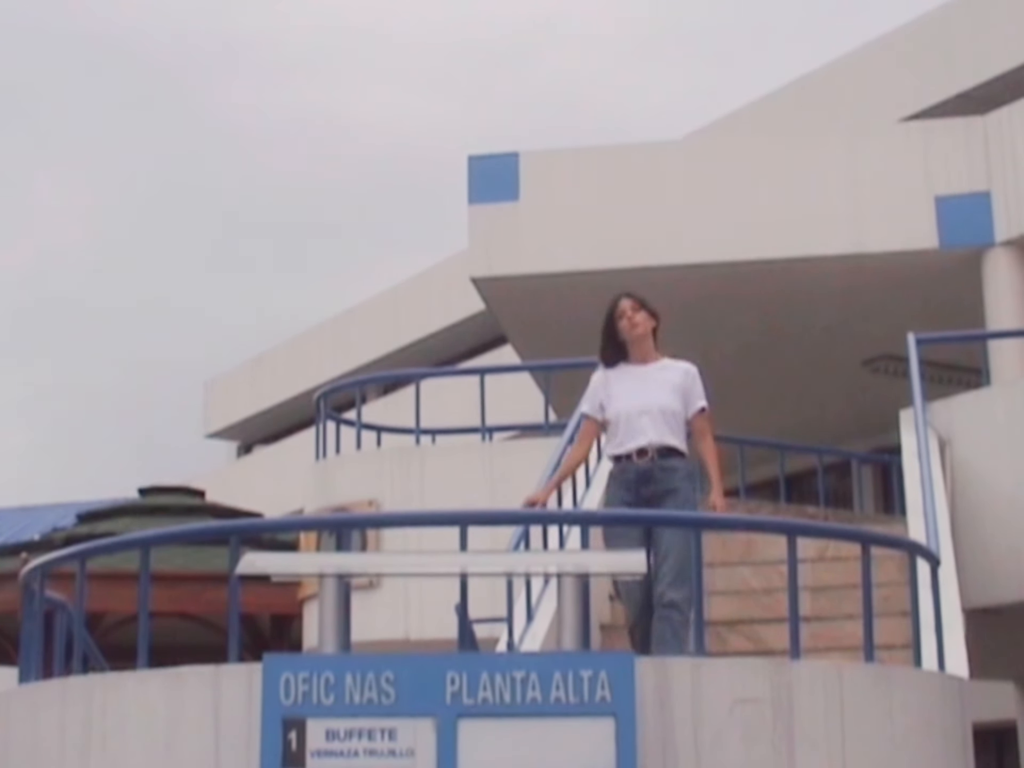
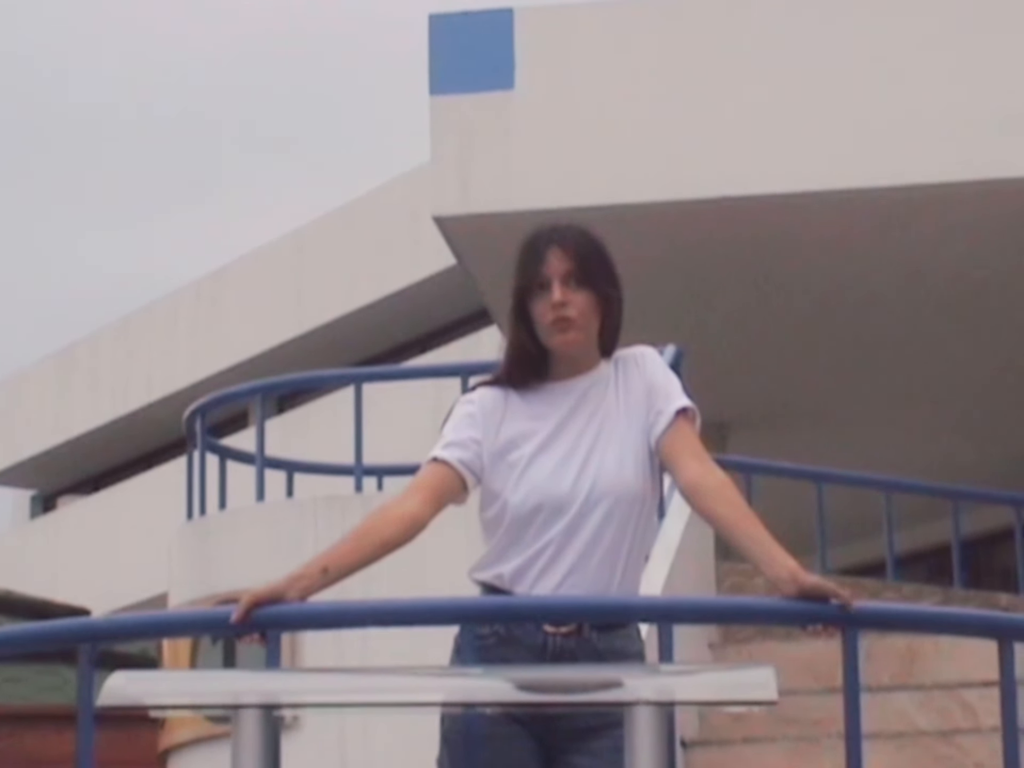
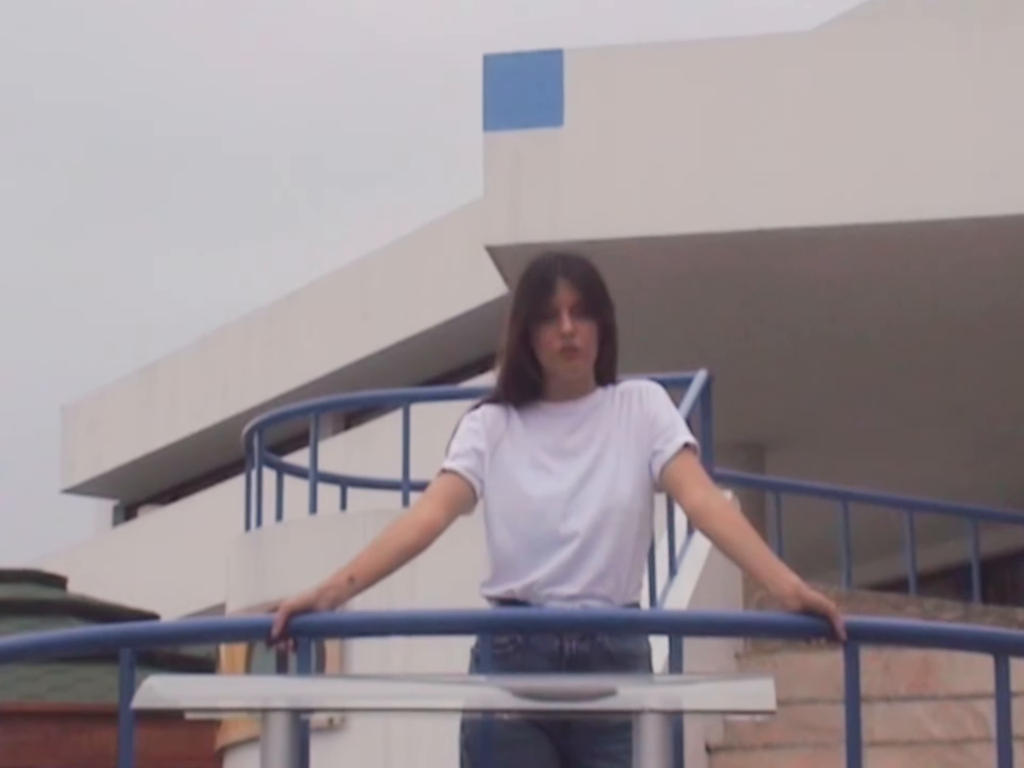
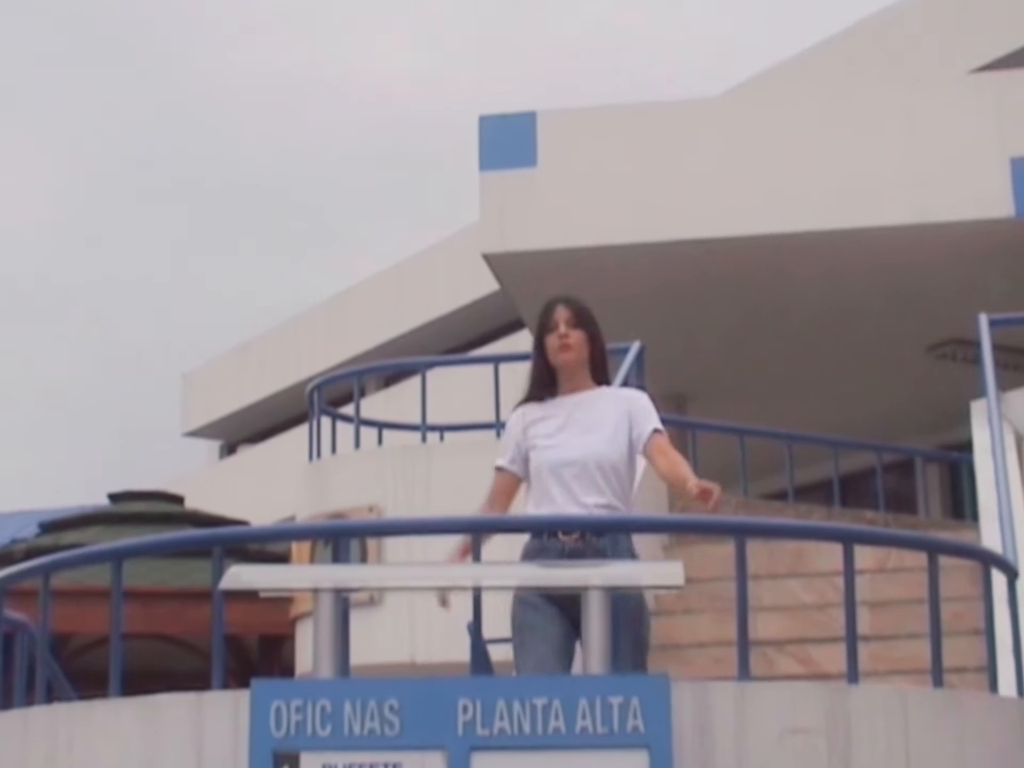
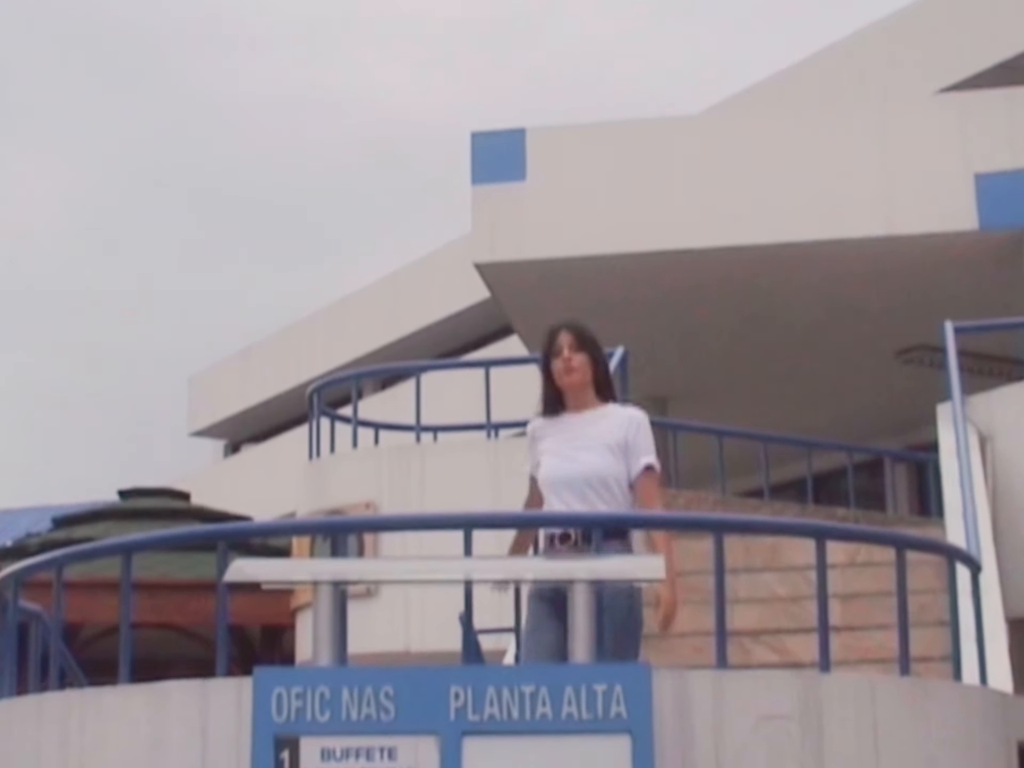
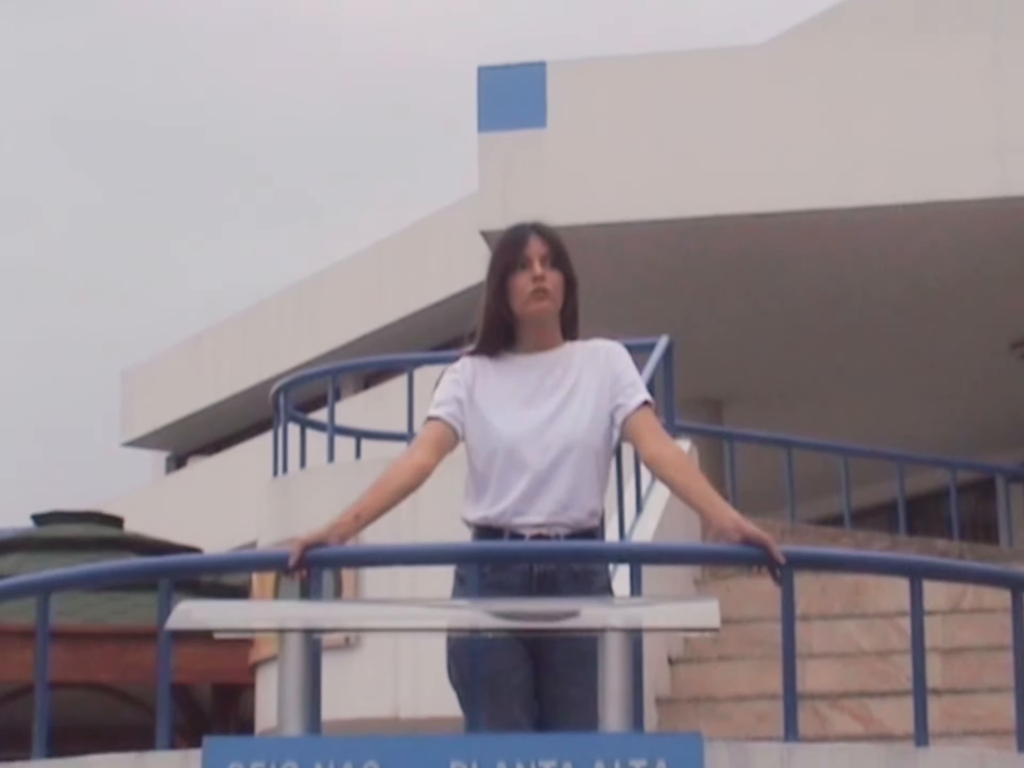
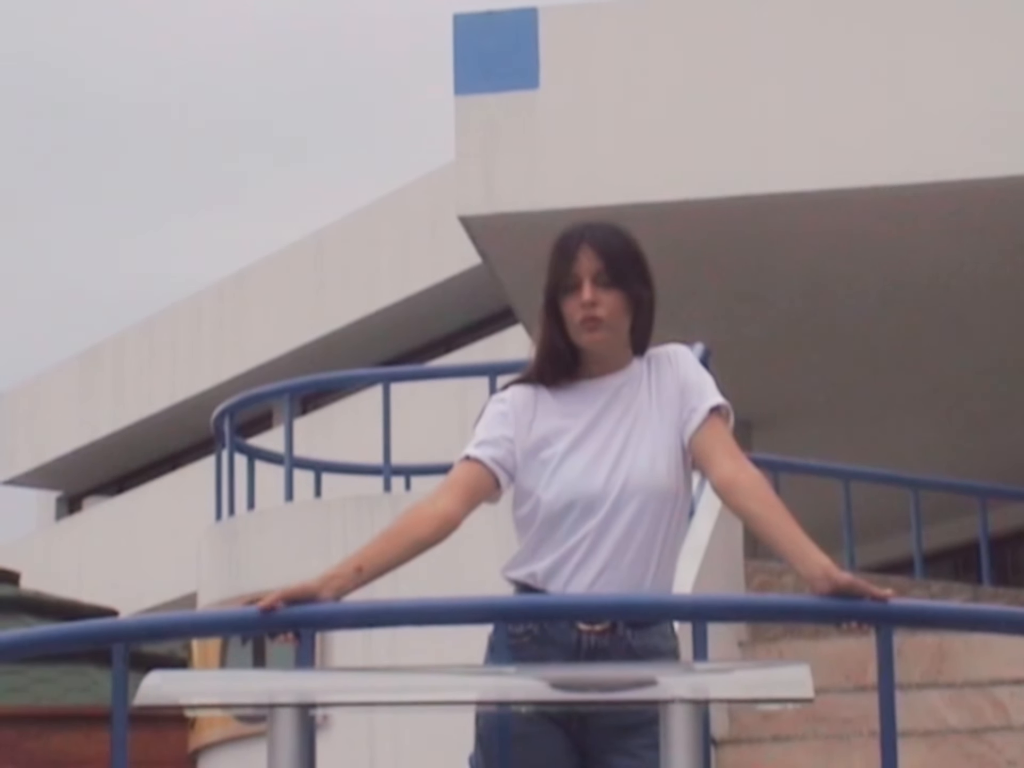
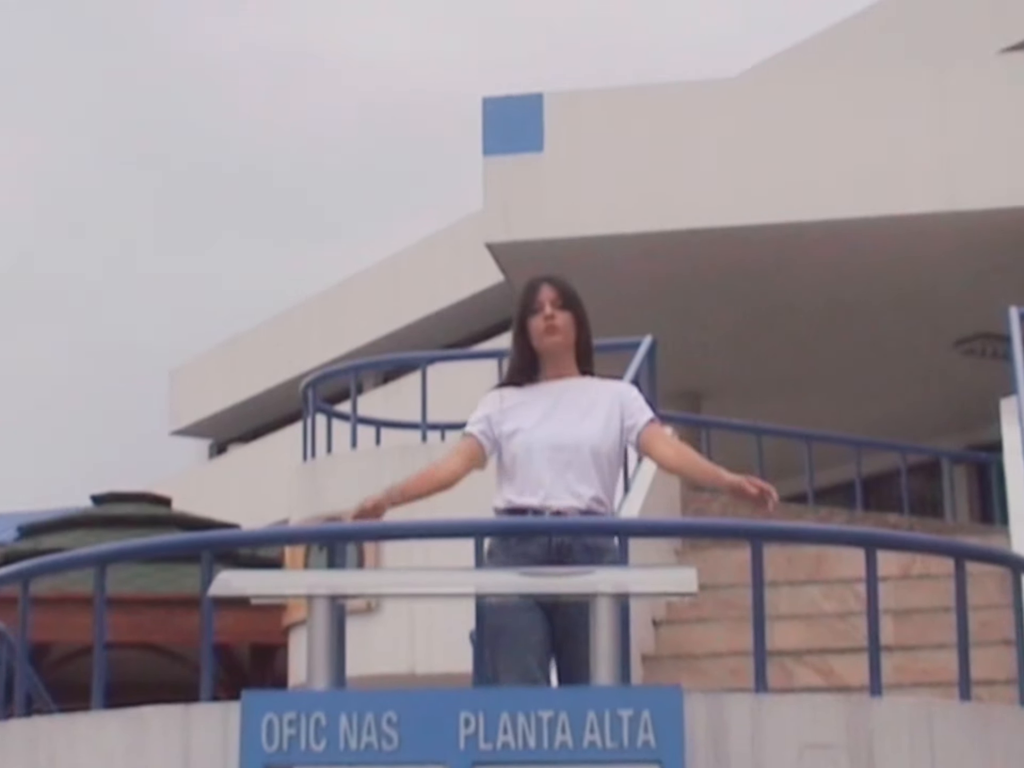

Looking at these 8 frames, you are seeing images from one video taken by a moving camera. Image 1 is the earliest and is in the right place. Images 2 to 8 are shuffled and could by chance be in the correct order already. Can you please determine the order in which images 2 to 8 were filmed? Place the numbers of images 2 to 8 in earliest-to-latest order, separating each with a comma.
5, 4, 8, 6, 3, 7, 2
